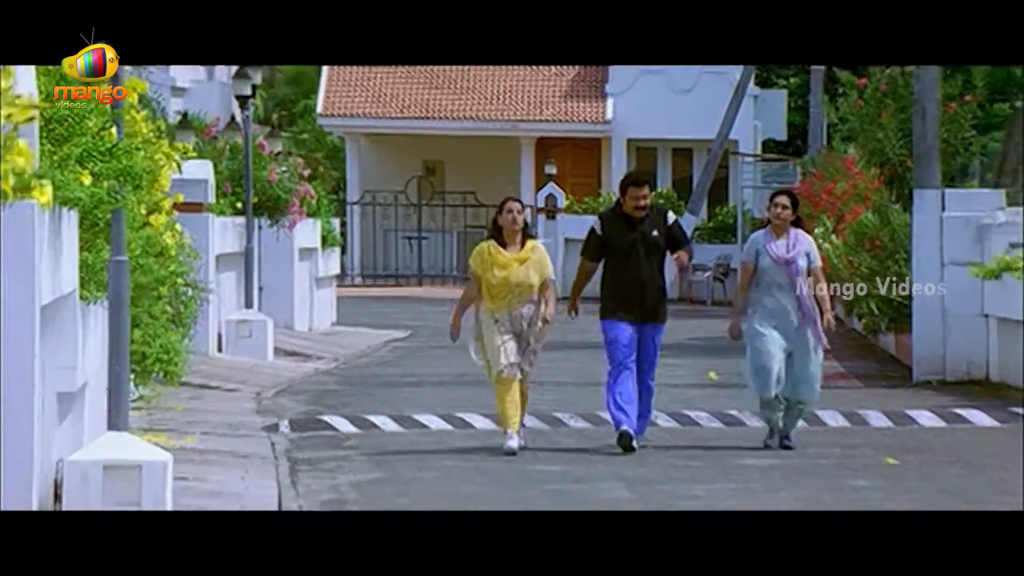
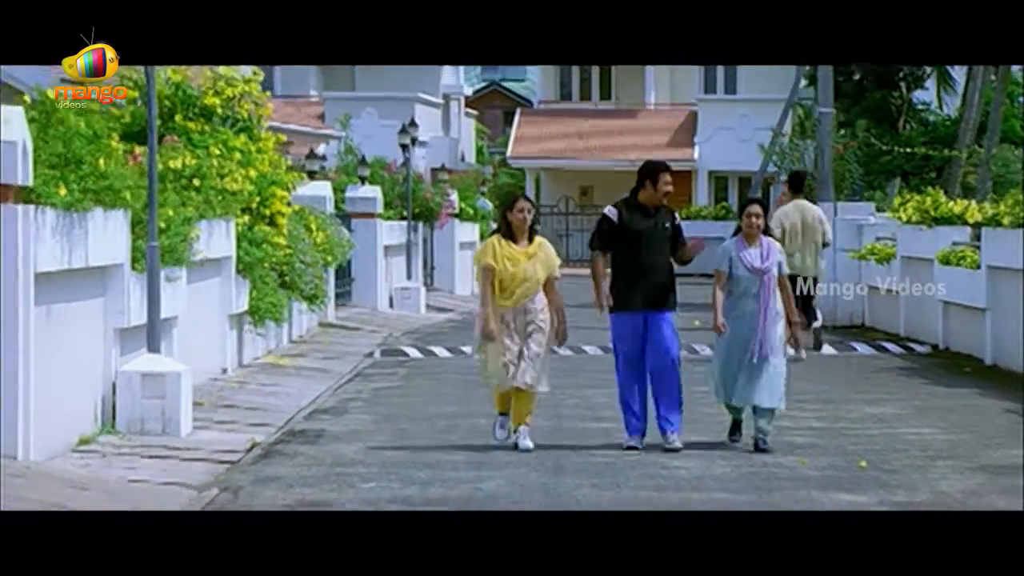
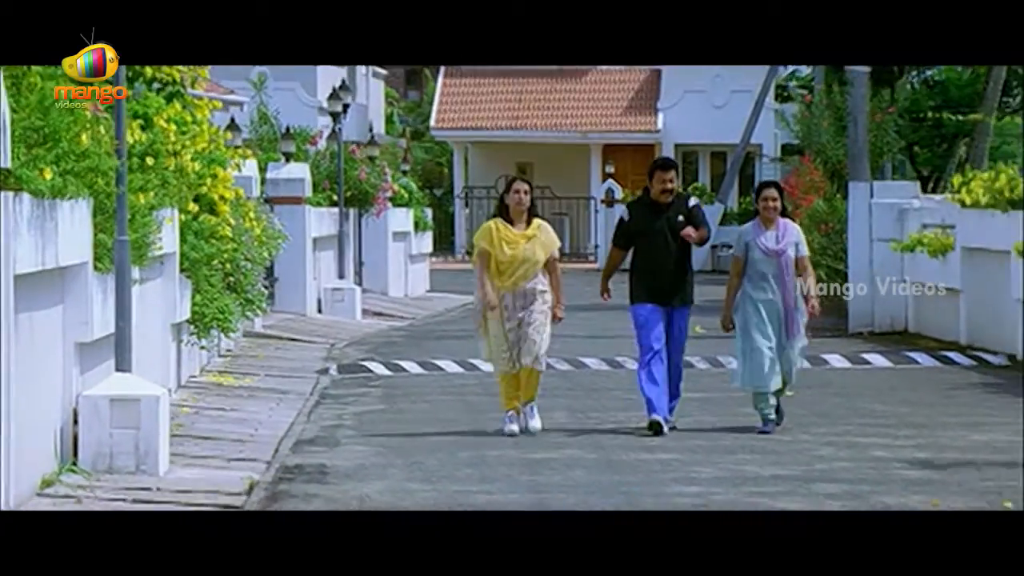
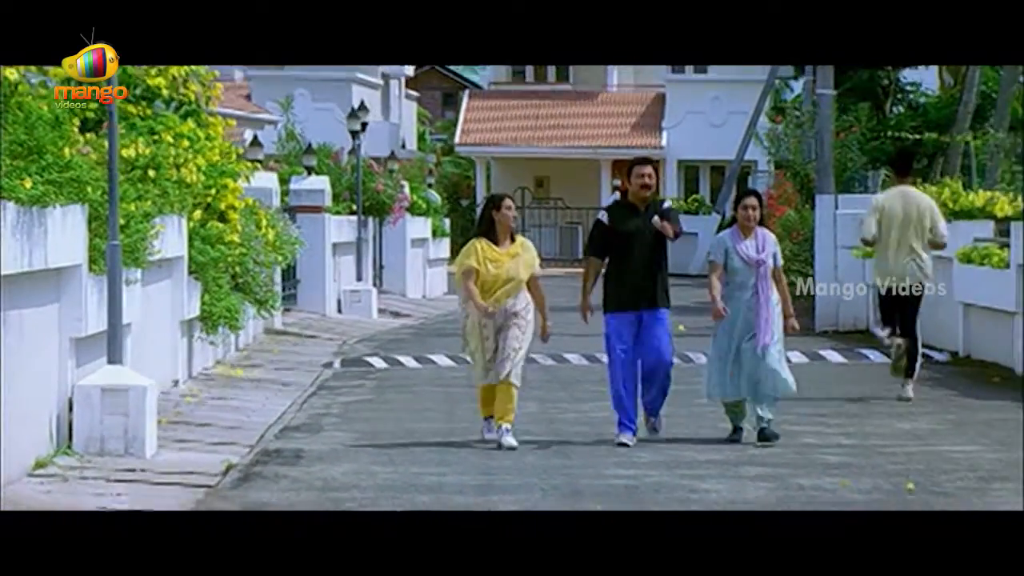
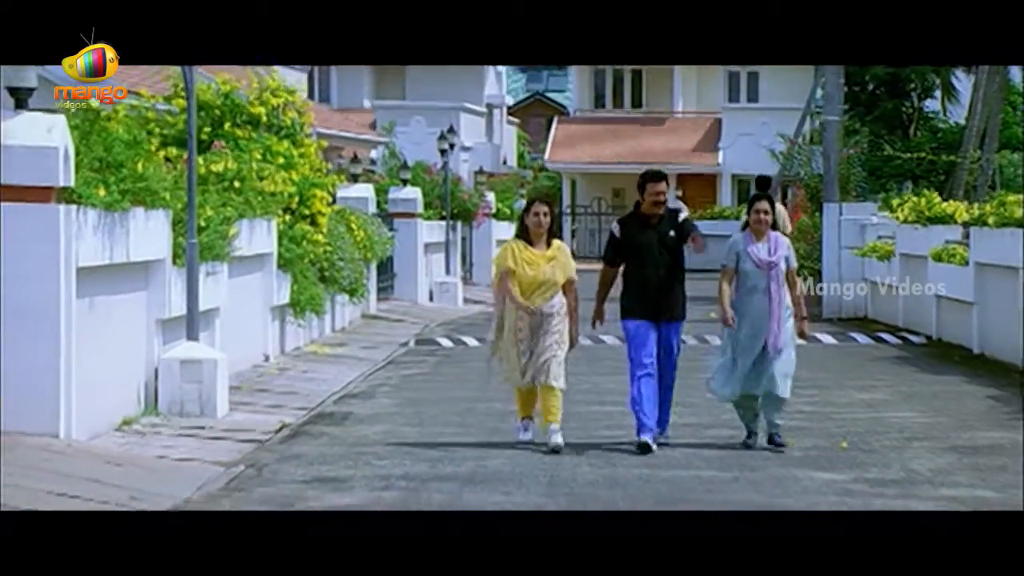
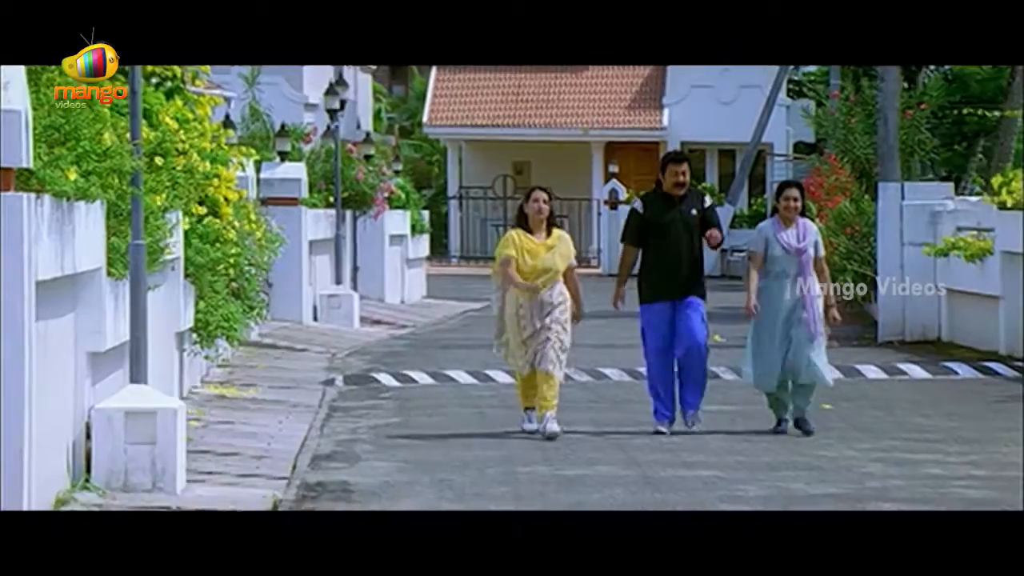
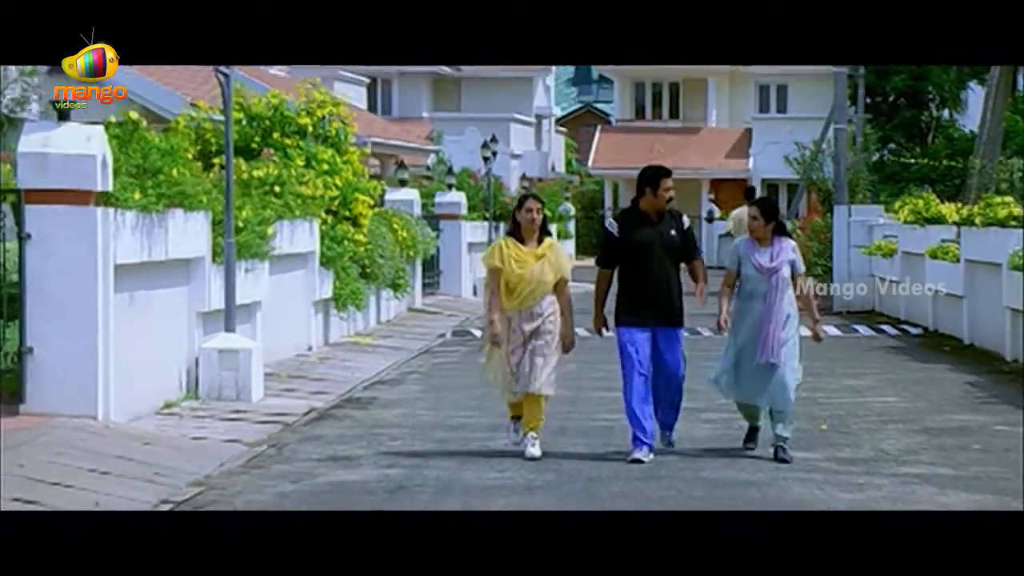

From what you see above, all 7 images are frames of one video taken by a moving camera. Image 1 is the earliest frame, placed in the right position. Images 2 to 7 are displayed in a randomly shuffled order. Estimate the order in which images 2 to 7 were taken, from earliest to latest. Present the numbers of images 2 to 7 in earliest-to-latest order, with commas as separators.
6, 3, 4, 2, 5, 7
